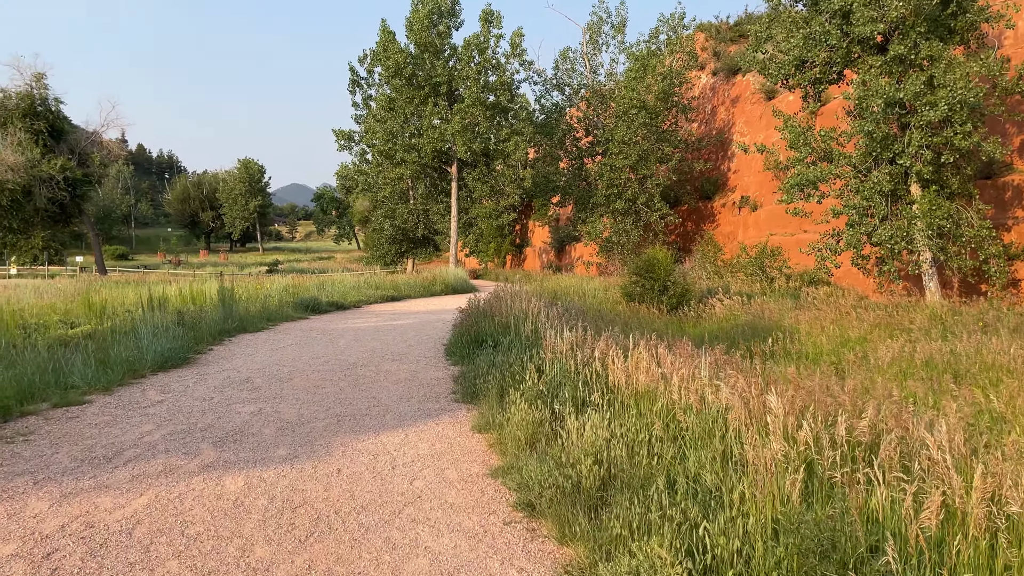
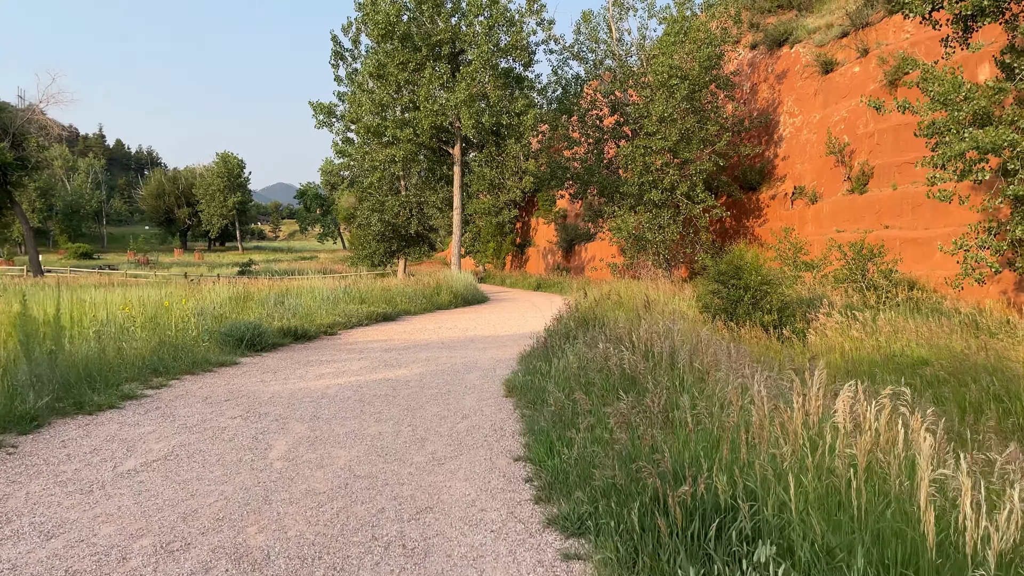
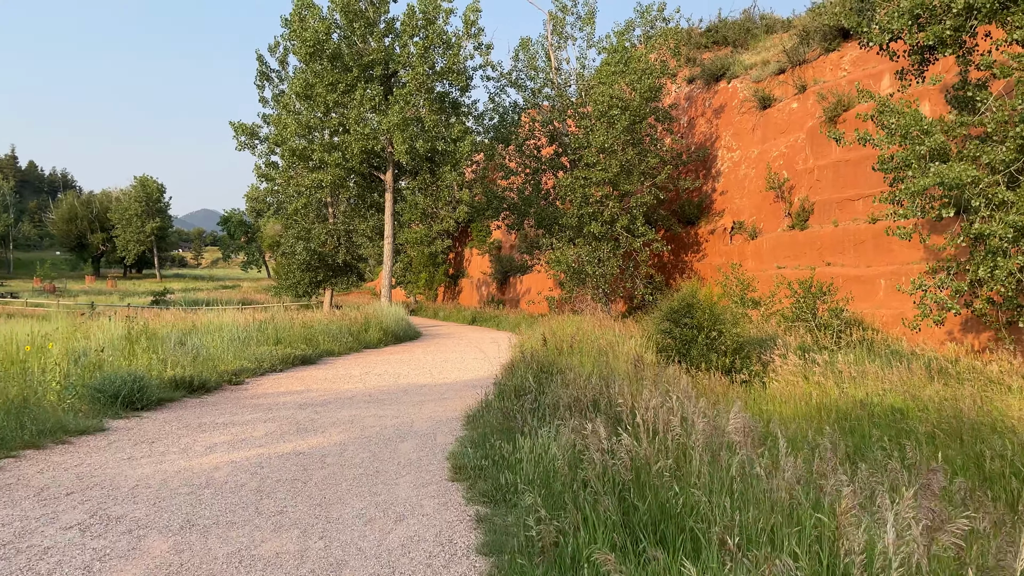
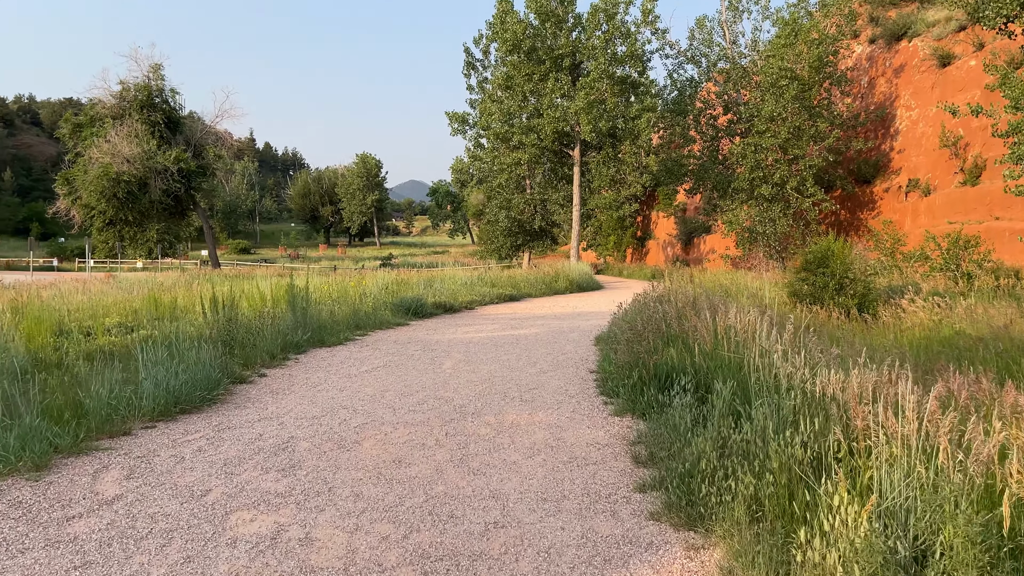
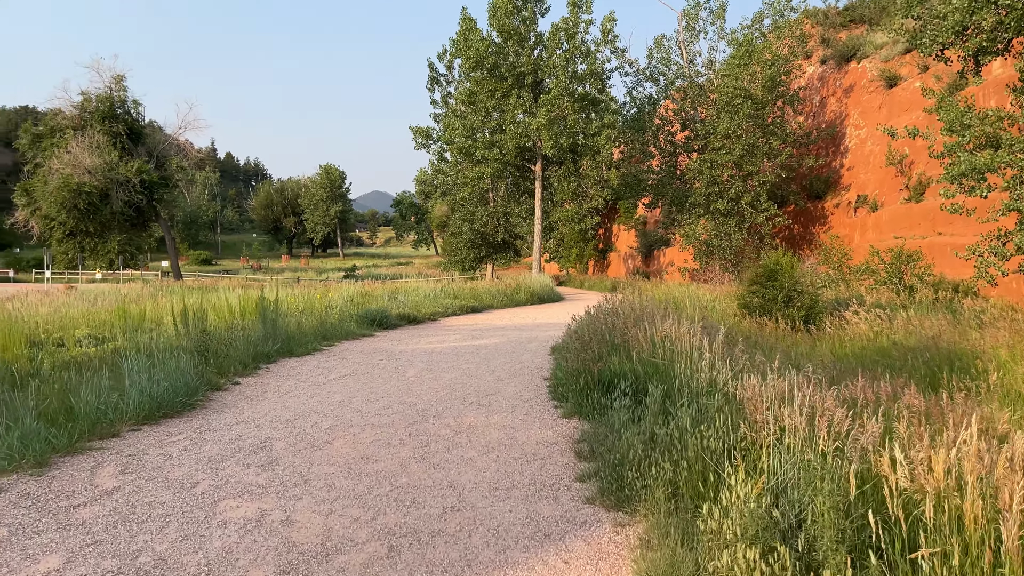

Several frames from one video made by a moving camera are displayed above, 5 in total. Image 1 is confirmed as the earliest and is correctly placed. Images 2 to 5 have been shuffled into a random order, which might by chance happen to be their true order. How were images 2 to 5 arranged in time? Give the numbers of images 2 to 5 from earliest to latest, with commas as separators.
5, 4, 2, 3
